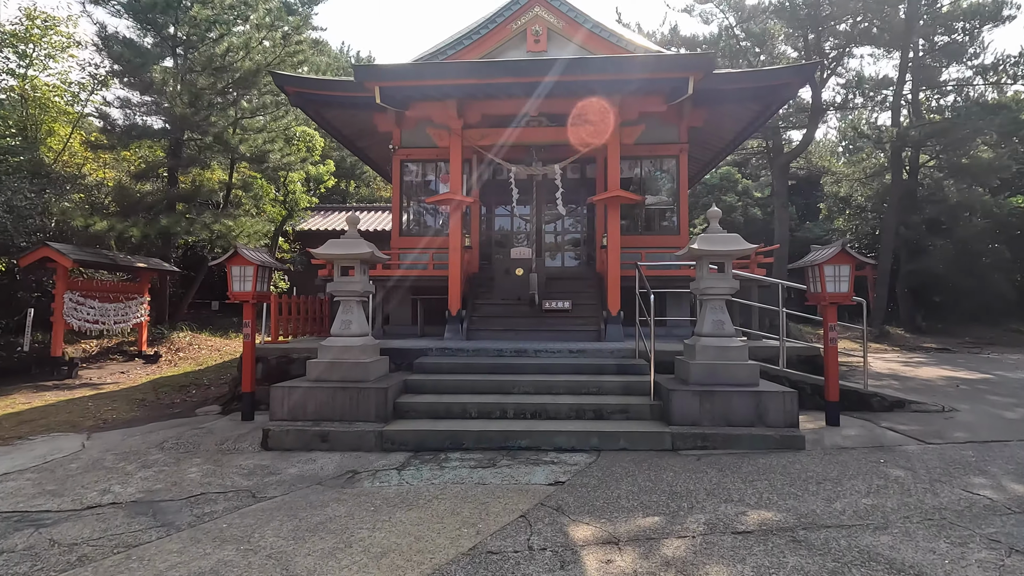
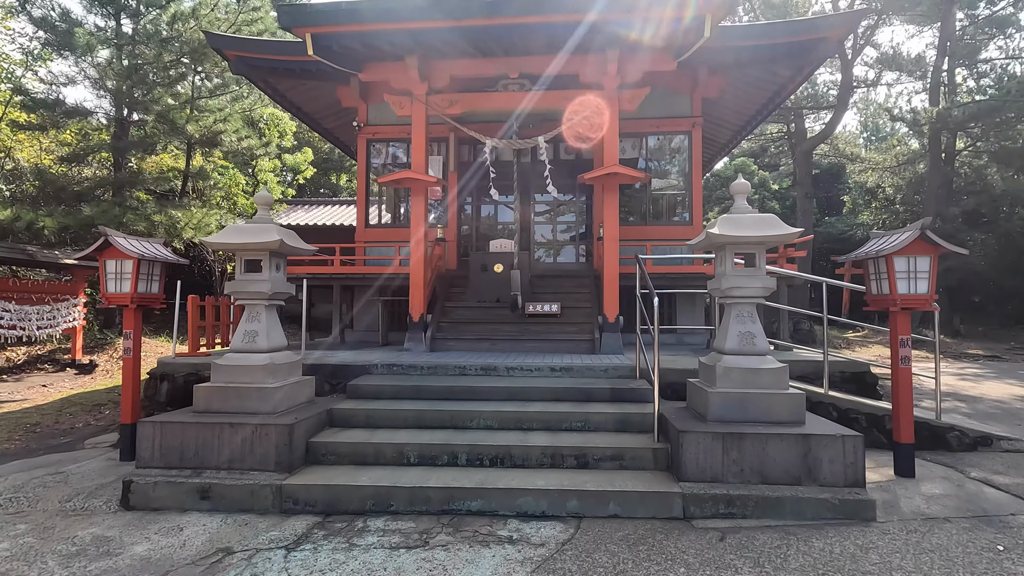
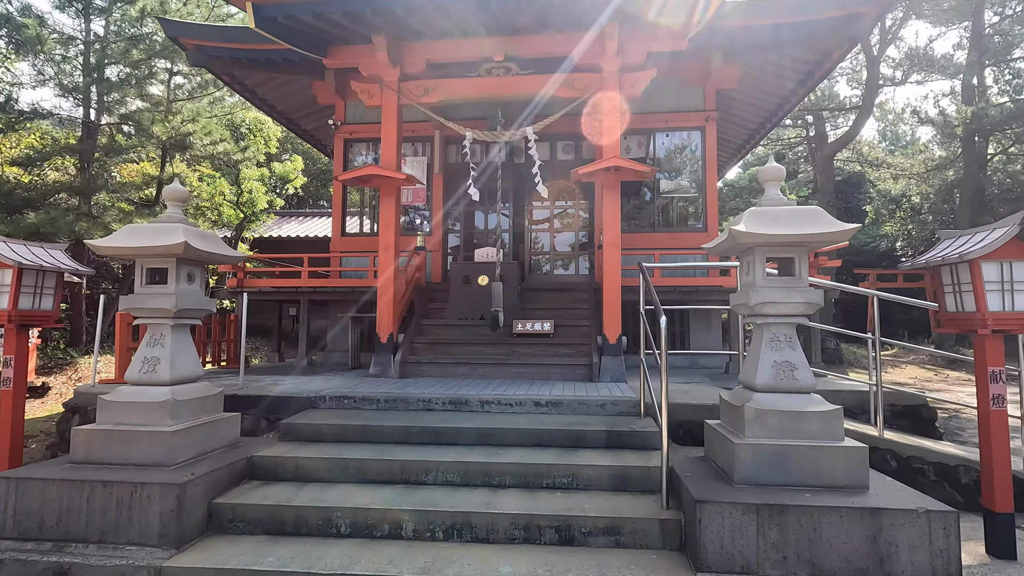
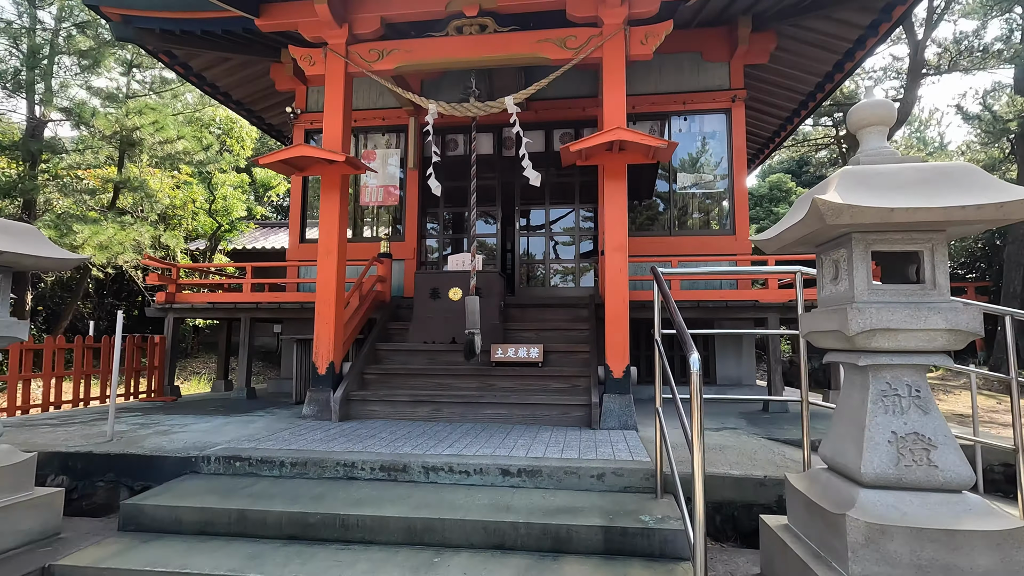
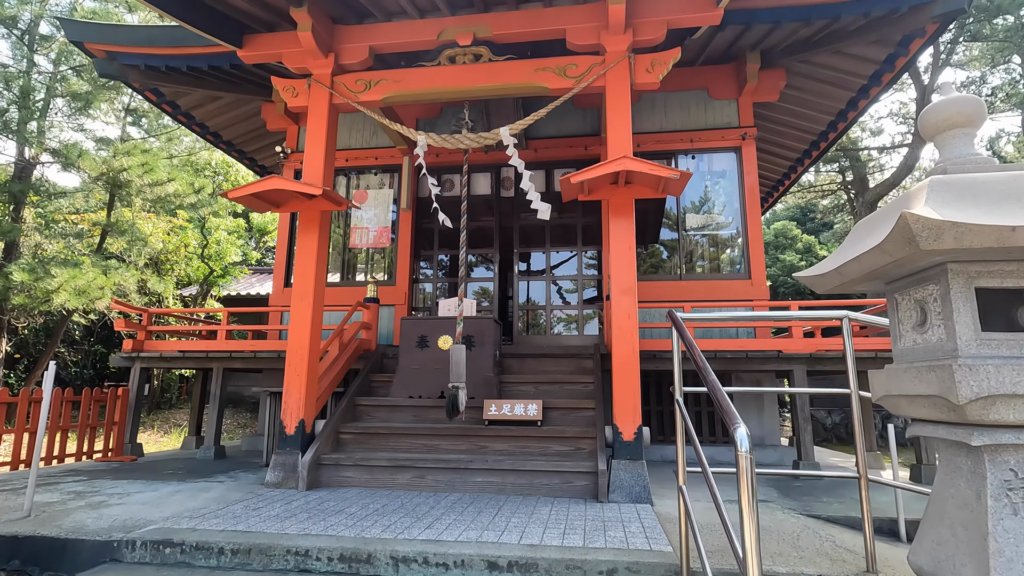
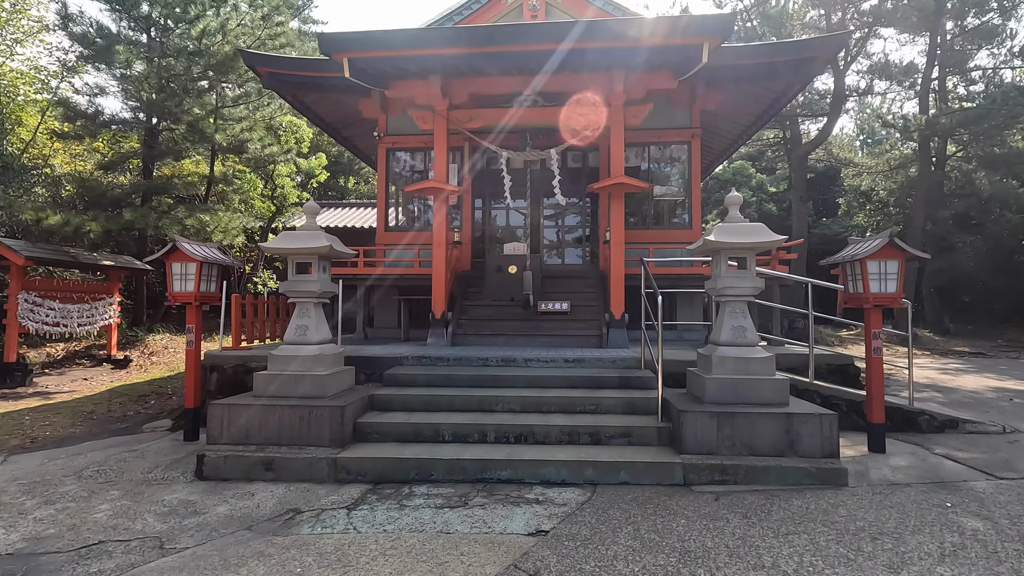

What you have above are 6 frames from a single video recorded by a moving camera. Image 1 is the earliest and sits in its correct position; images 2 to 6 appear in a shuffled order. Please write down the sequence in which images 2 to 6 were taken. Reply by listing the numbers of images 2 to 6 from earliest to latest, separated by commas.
6, 2, 3, 4, 5
